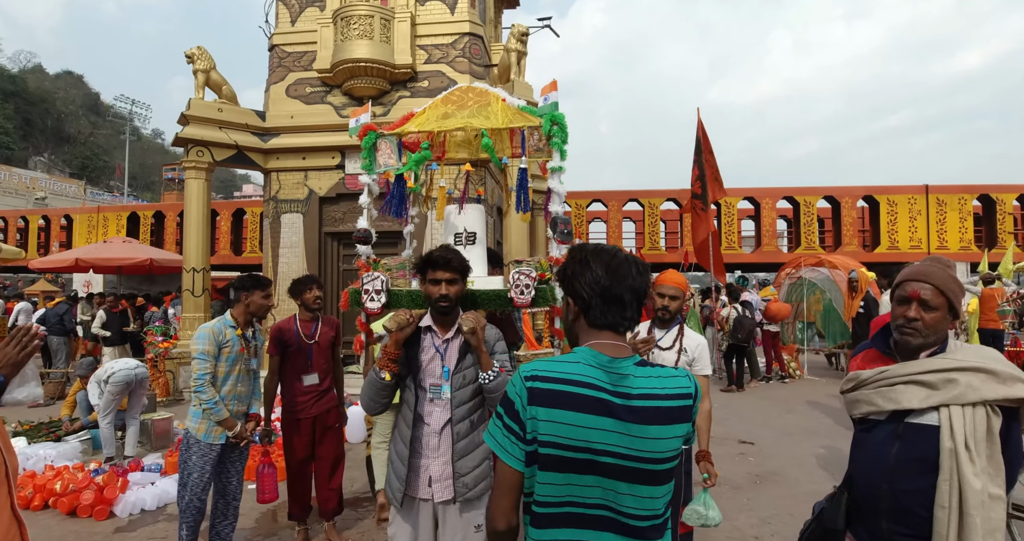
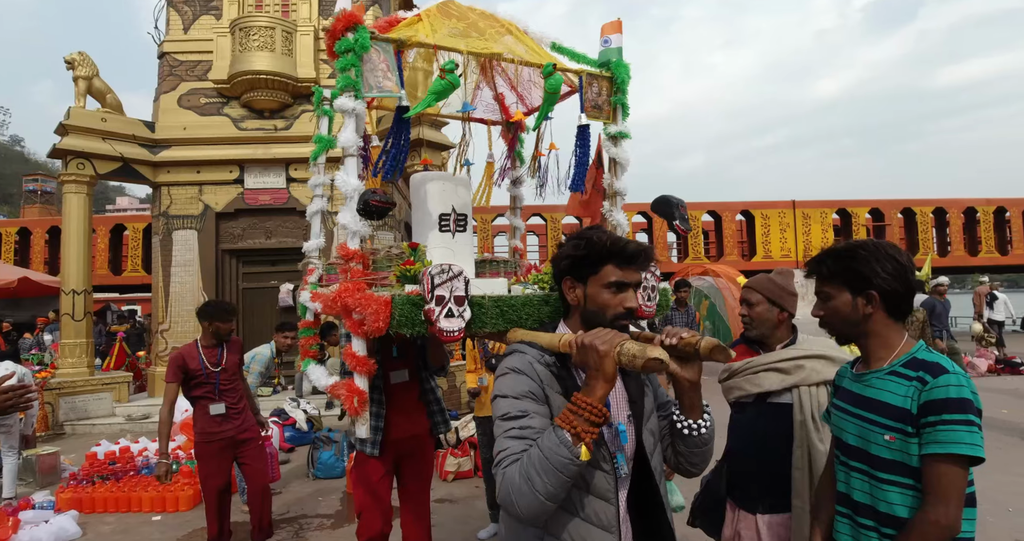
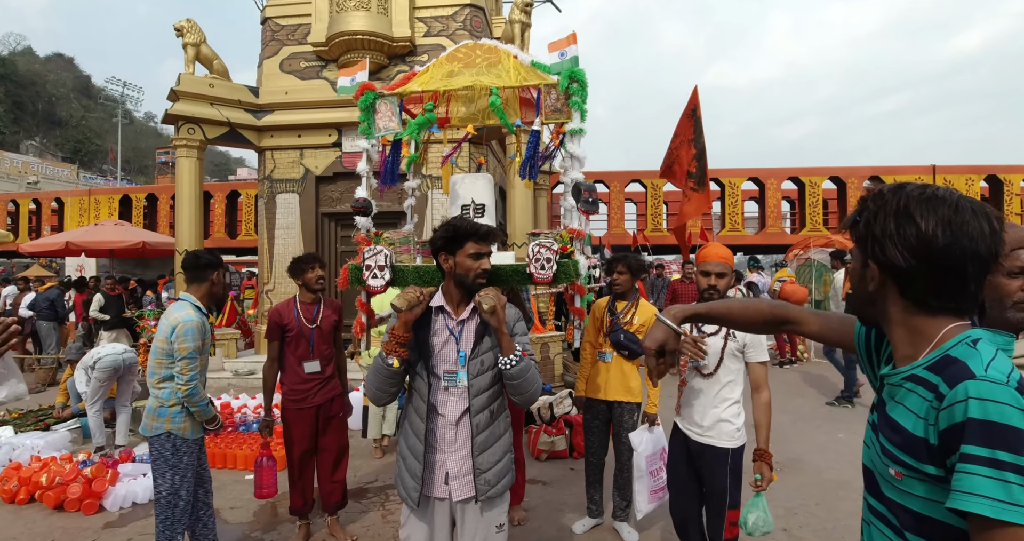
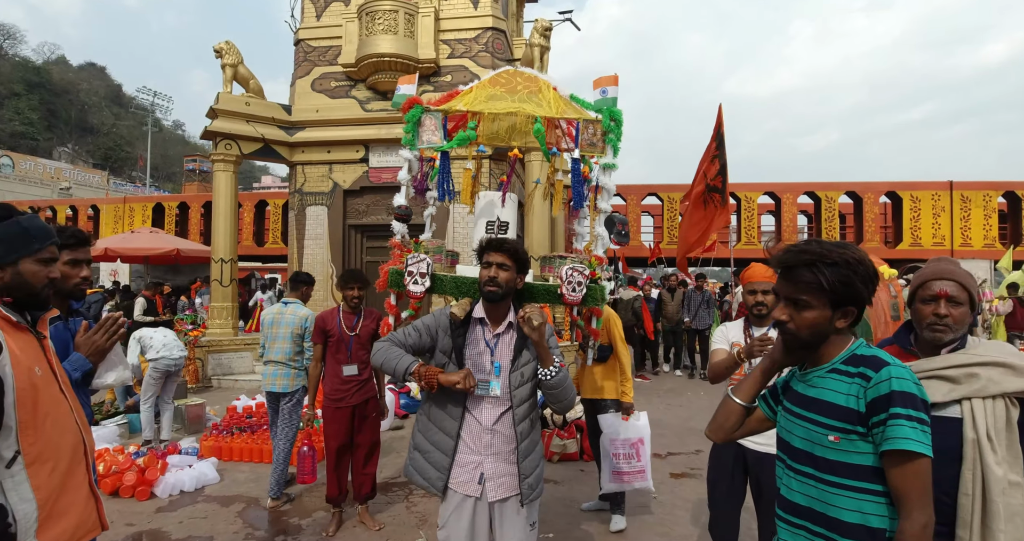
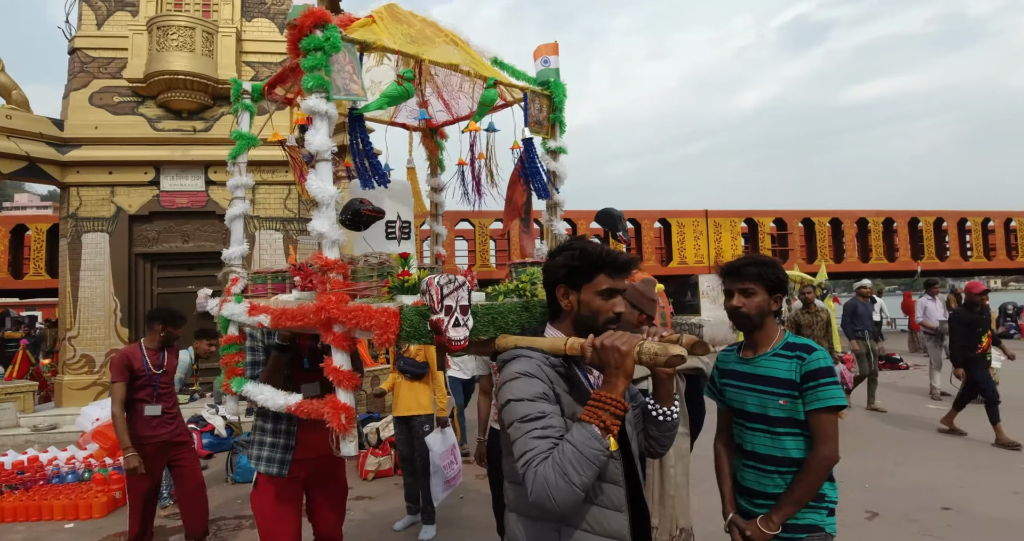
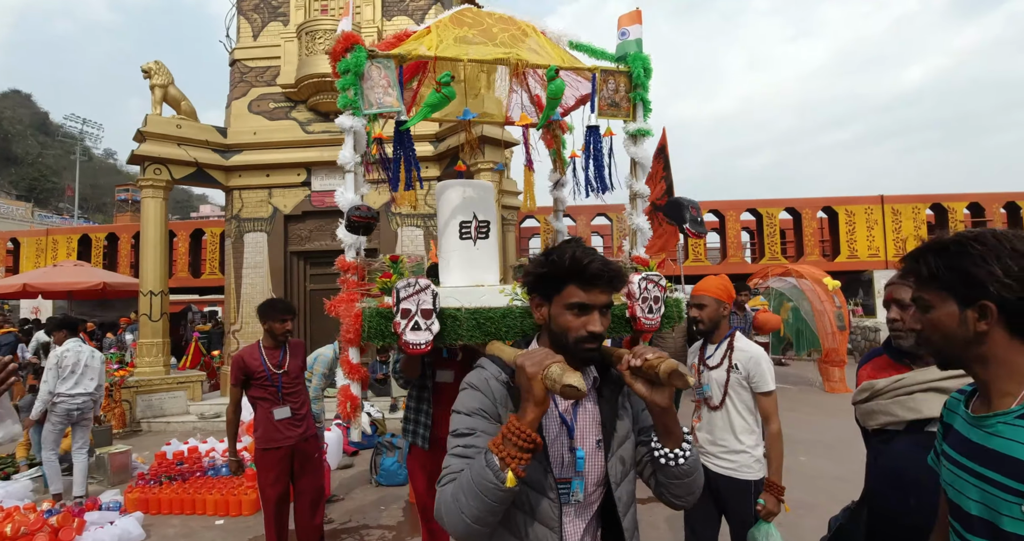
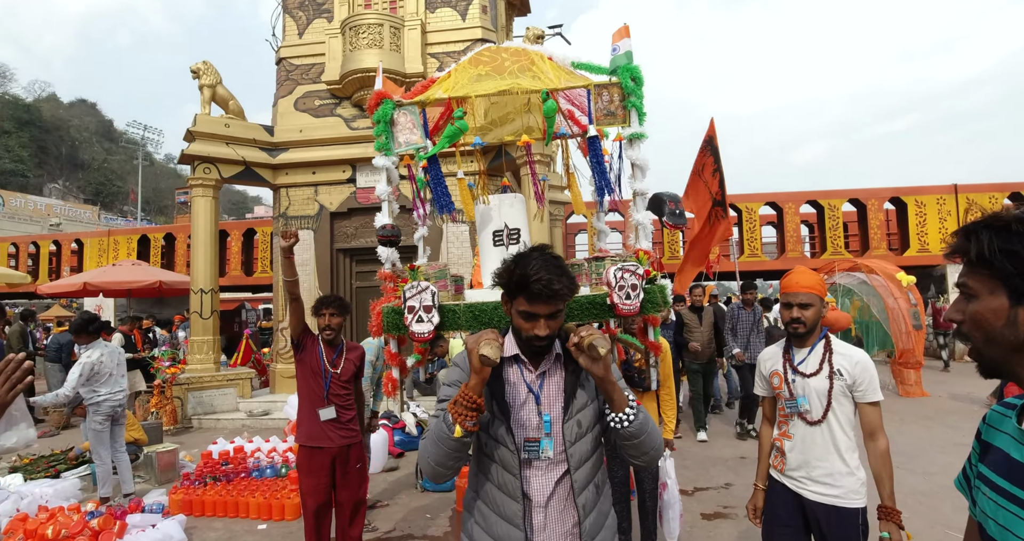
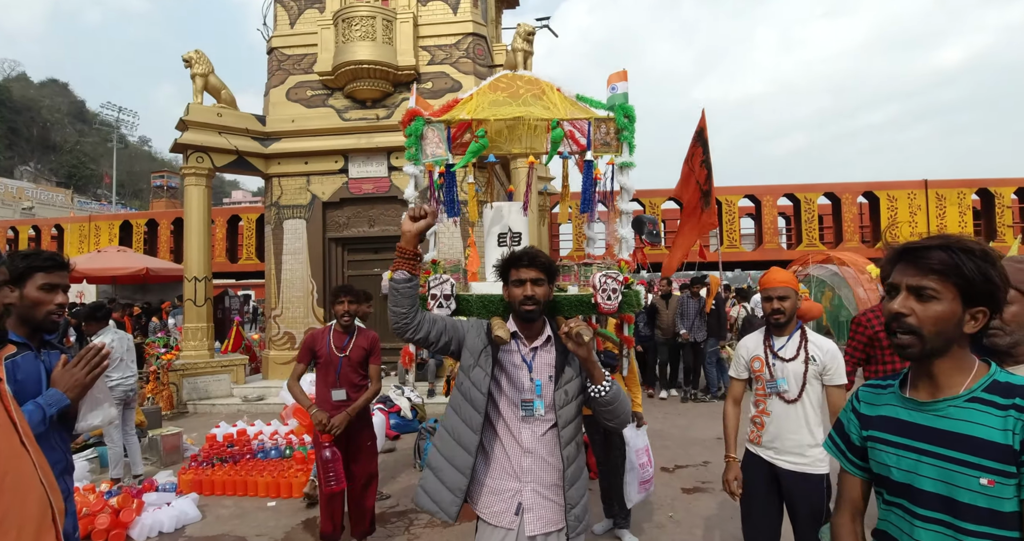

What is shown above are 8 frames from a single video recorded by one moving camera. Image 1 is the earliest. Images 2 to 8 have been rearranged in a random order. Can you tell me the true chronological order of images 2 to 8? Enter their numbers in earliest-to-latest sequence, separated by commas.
3, 4, 8, 7, 6, 2, 5
